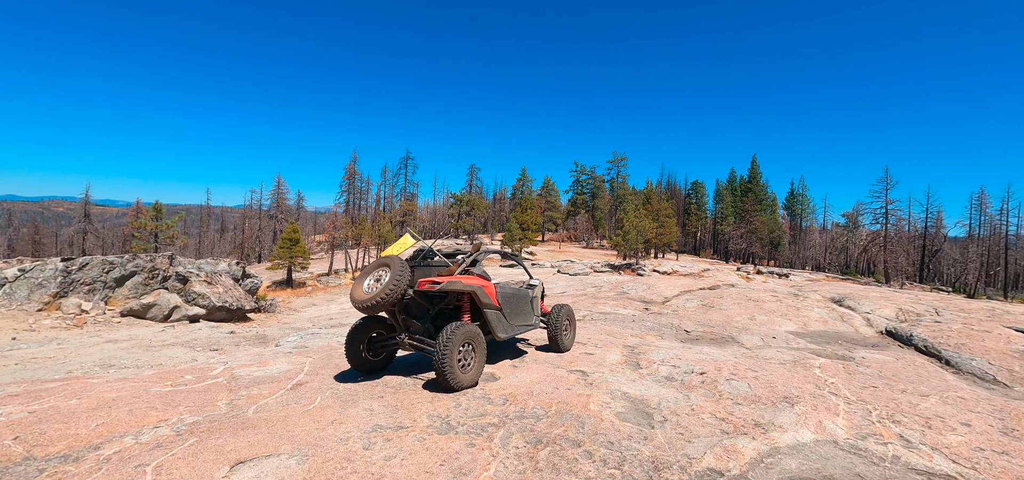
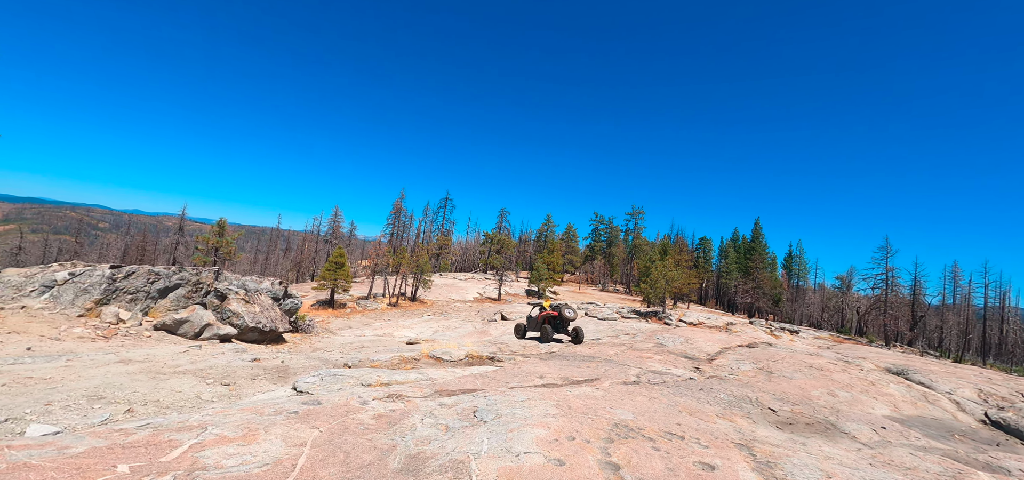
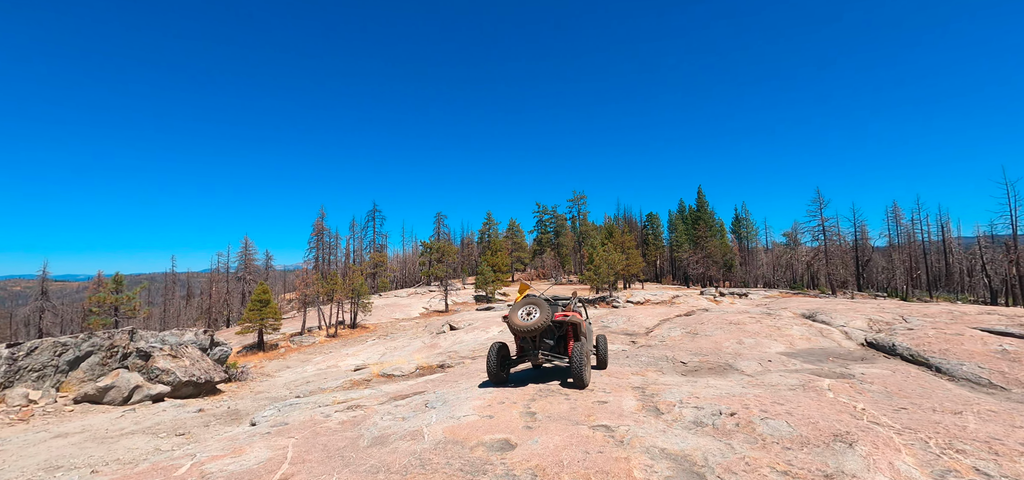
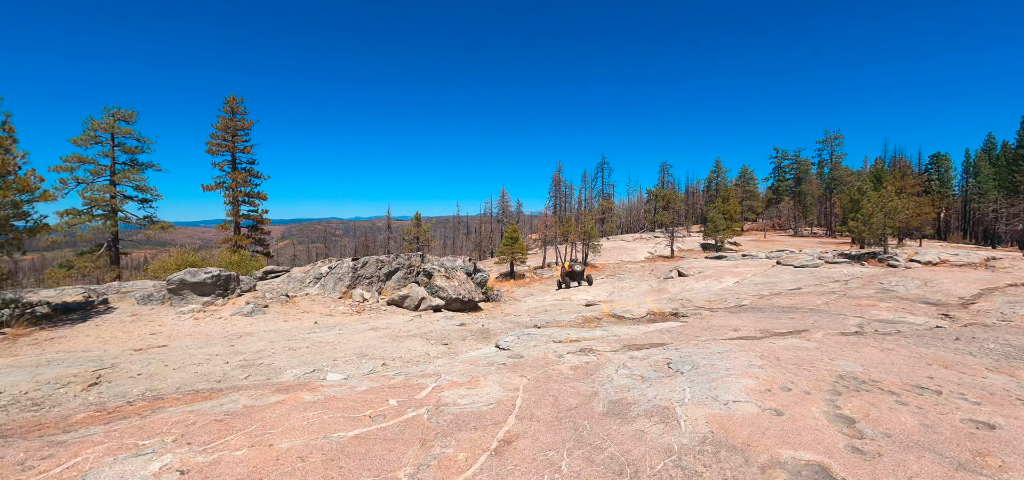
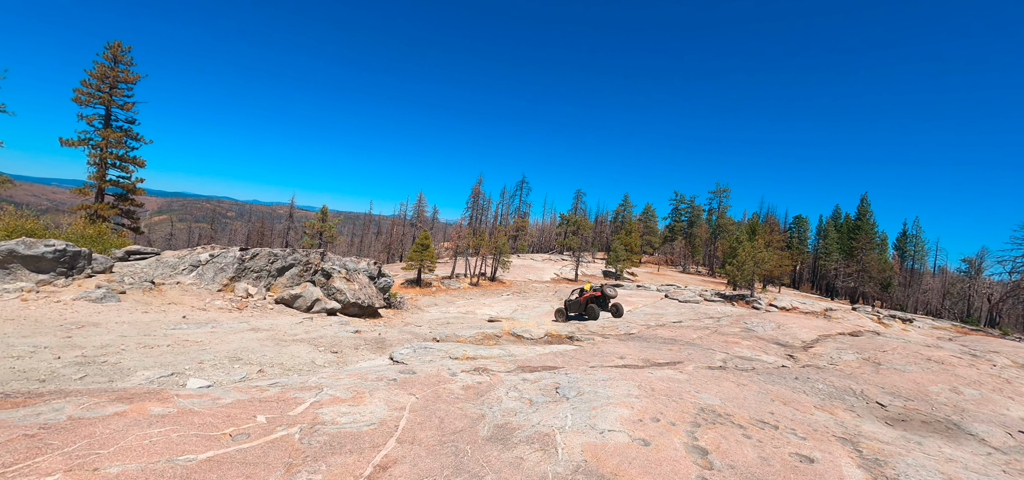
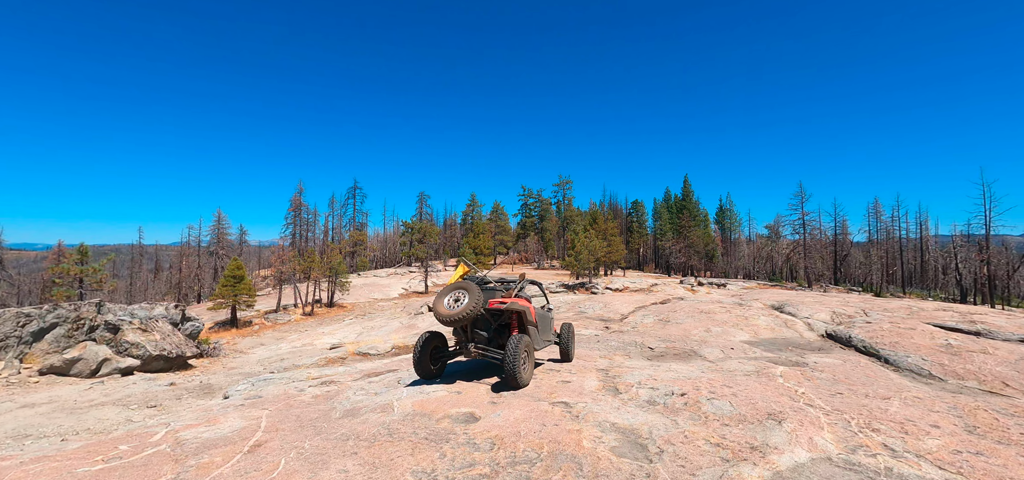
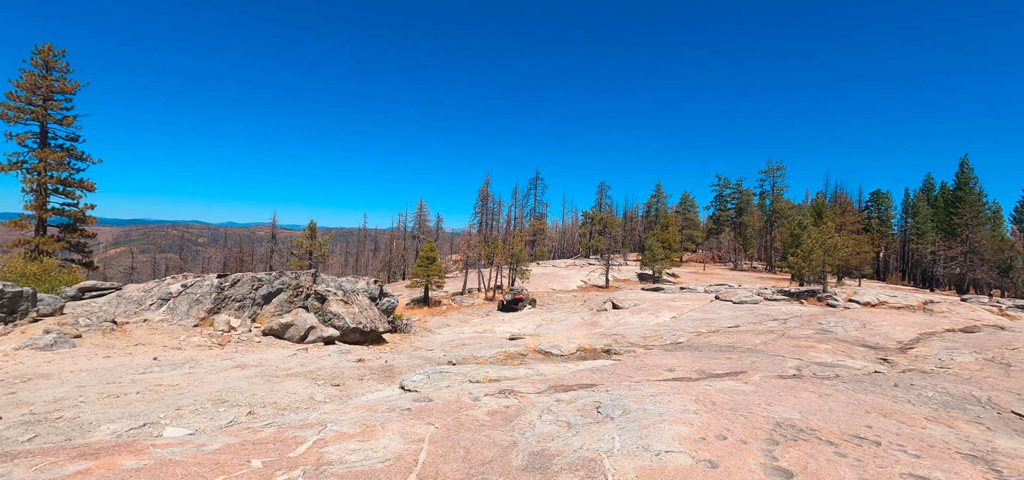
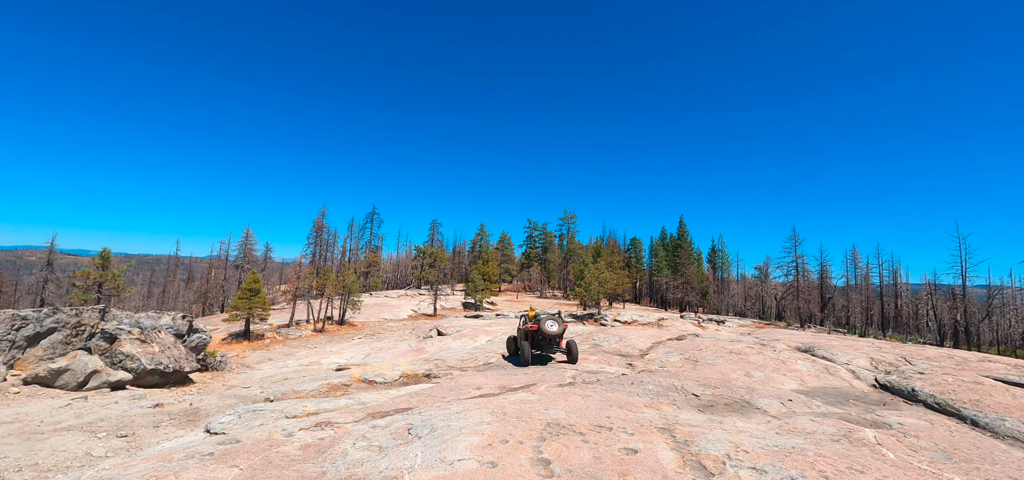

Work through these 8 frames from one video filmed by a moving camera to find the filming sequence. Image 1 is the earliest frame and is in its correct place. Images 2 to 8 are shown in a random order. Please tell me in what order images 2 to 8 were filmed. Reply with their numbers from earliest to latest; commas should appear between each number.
6, 3, 8, 2, 5, 4, 7
